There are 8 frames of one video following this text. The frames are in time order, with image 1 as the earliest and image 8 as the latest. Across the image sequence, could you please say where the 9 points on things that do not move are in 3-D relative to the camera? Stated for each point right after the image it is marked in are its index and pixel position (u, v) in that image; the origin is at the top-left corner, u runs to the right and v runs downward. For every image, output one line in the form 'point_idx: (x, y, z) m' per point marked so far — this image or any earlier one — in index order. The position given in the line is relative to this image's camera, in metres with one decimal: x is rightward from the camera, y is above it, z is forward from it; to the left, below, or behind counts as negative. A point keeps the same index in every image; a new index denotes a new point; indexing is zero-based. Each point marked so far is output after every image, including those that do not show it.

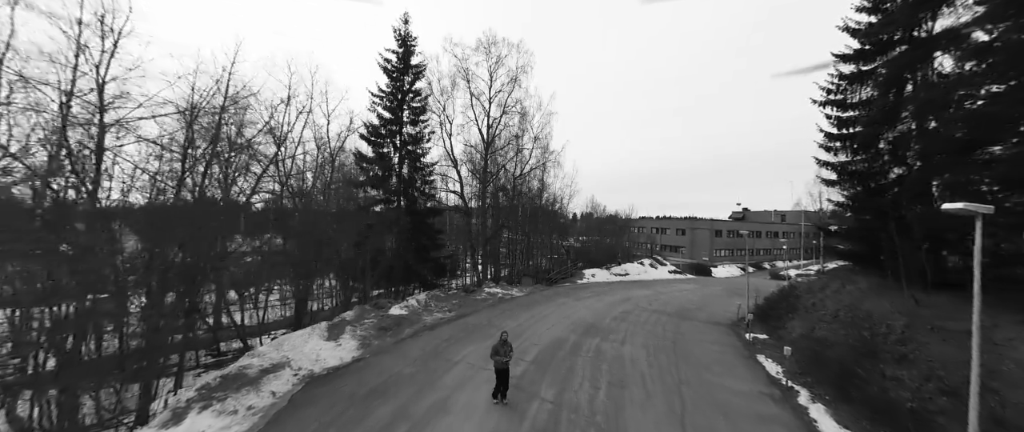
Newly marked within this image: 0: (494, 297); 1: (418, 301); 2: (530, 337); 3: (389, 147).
0: (-0.7, -3.4, +15.7) m
1: (-3.4, -3.1, +13.4) m
2: (+0.5, -3.3, +10.0) m
3: (-5.3, +2.9, +15.9) m
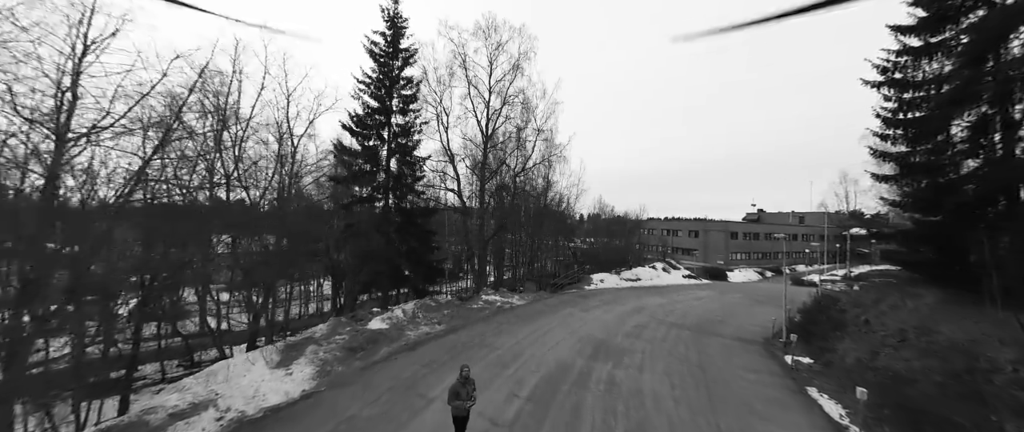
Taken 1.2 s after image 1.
0: (-0.7, -3.4, +14.1) m
1: (-3.4, -3.1, +11.9) m
2: (+0.4, -3.3, +8.3) m
3: (-5.3, +2.9, +14.4) m
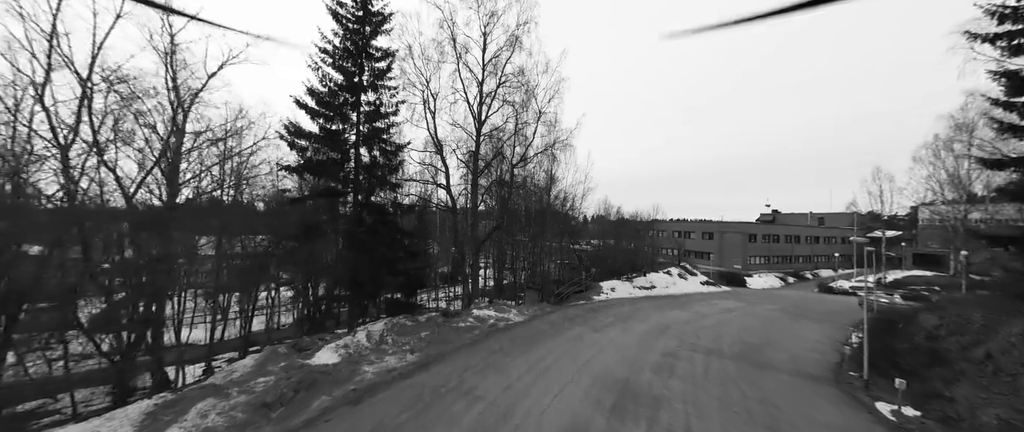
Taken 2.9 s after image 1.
0: (-0.9, -3.4, +11.5) m
1: (-3.6, -3.0, +9.3) m
2: (+0.2, -3.2, +5.7) m
3: (-5.4, +3.0, +11.8) m
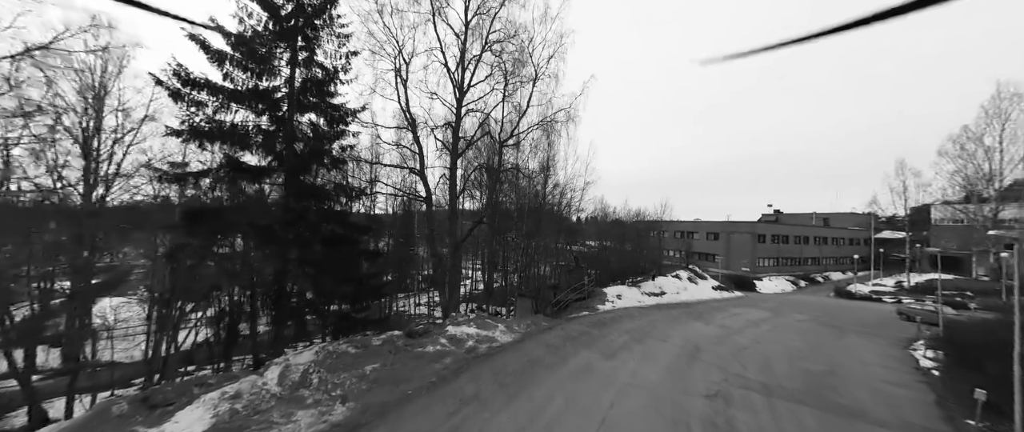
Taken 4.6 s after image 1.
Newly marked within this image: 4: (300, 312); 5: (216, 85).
0: (-1.2, -3.1, +8.5) m
1: (-3.9, -2.7, +6.3) m
2: (-0.1, -2.9, +2.8) m
3: (-5.7, +3.3, +8.8) m
4: (-5.1, -2.3, +9.0) m
5: (-6.4, +2.8, +8.2) m
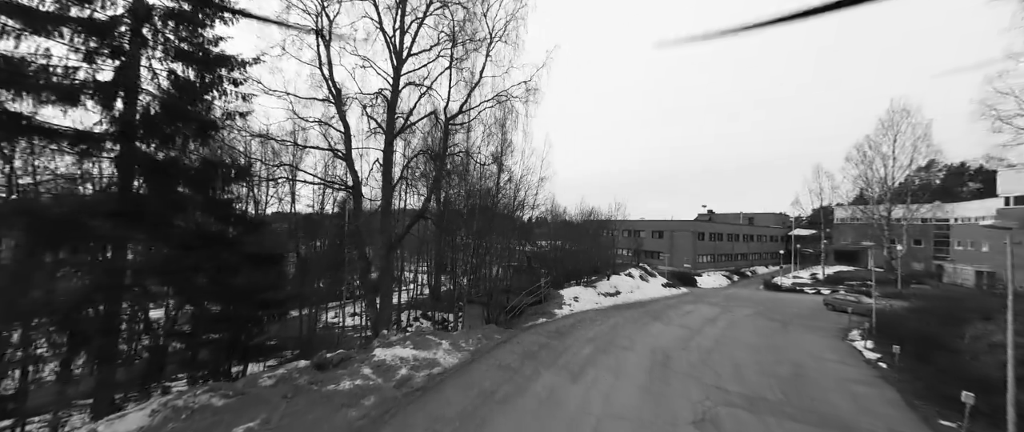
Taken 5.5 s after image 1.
0: (-2.2, -2.9, +6.5) m
1: (-4.5, -2.5, +3.9) m
2: (-0.2, -2.7, +1.0) m
3: (-6.7, +3.5, +6.1) m
4: (-6.1, -2.2, +6.4) m
5: (-7.2, +3.0, +5.4) m
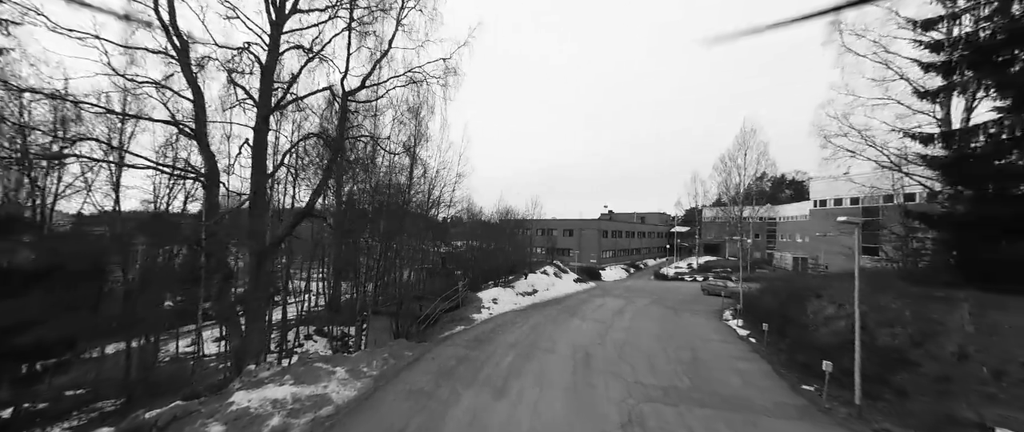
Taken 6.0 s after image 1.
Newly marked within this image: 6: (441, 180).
0: (-3.3, -2.8, +4.7) m
1: (-5.0, -2.4, +1.6) m
2: (-0.1, -2.6, -0.2) m
3: (-7.6, +3.5, +3.2) m
4: (-7.1, -2.1, +3.7) m
5: (-8.0, +3.1, +2.4) m
6: (-3.2, +1.6, +15.5) m
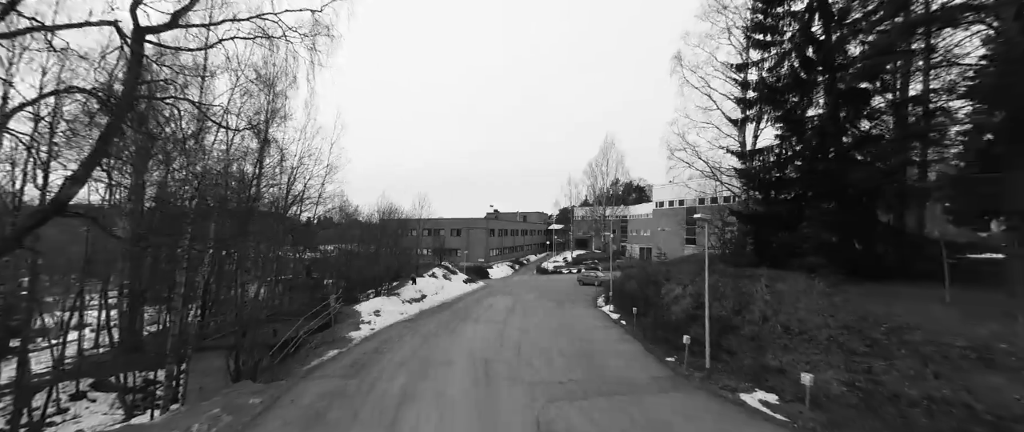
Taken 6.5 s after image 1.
0: (-4.0, -2.7, +2.2) m
1: (-4.6, -2.4, -1.2) m
2: (+0.6, -2.4, -1.5) m
3: (-7.8, +3.6, -0.5) m
4: (-7.4, -2.1, +0.1) m
5: (-7.9, +3.1, -1.3) m
6: (-7.3, +1.6, +12.6) m
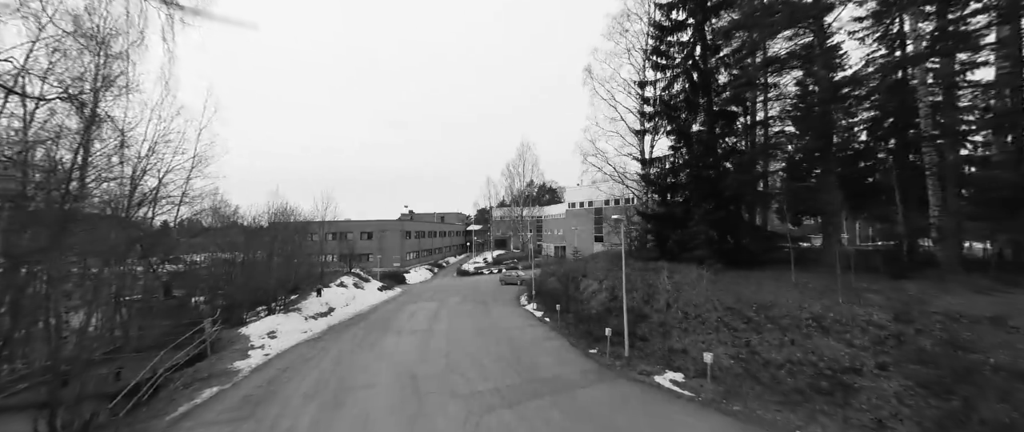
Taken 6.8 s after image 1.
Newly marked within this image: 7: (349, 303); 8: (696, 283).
0: (-3.8, -2.7, +0.5) m
1: (-3.7, -2.3, -3.0) m
2: (+1.4, -2.2, -2.1) m
3: (-7.1, +3.6, -3.0) m
4: (-6.6, -2.1, -2.4) m
5: (-7.0, +3.1, -3.9) m
6: (-9.4, +1.5, +9.9) m
7: (-7.7, -4.3, +18.1) m
8: (+5.3, -1.4, +8.9) m
